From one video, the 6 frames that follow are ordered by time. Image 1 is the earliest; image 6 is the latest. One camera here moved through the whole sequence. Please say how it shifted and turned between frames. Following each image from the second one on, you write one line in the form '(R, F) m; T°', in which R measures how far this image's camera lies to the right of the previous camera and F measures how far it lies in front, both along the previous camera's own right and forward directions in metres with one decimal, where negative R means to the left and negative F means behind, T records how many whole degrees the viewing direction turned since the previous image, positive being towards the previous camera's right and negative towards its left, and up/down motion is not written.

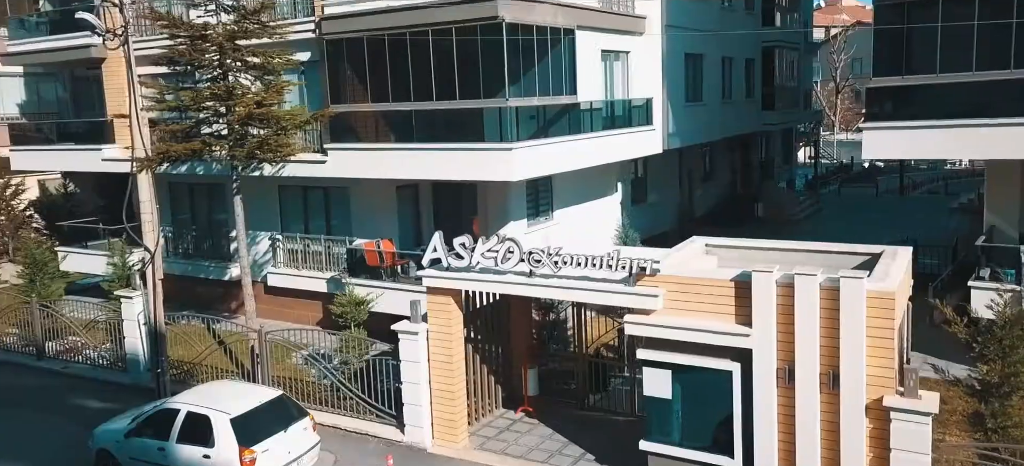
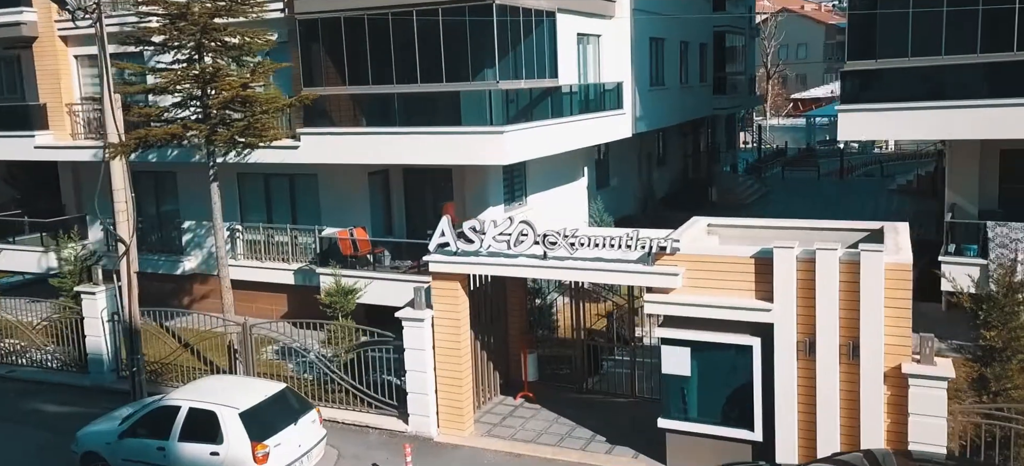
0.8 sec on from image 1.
(-1.7, +0.3) m; +6°
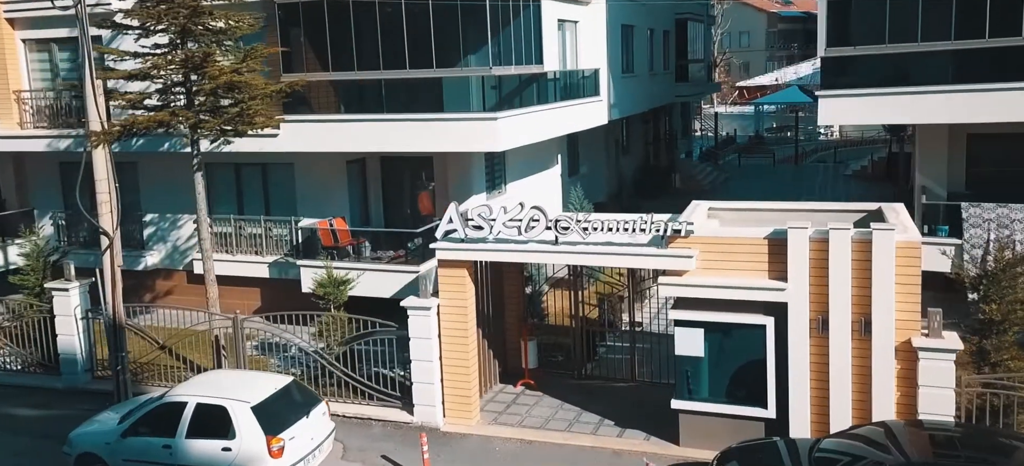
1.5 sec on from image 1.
(-1.4, +0.2) m; +5°
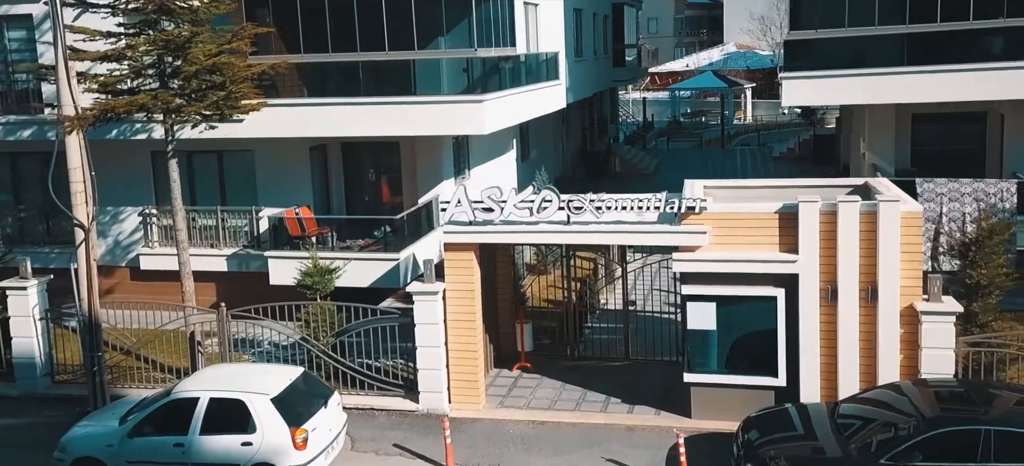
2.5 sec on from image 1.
(-2.1, +0.2) m; +8°
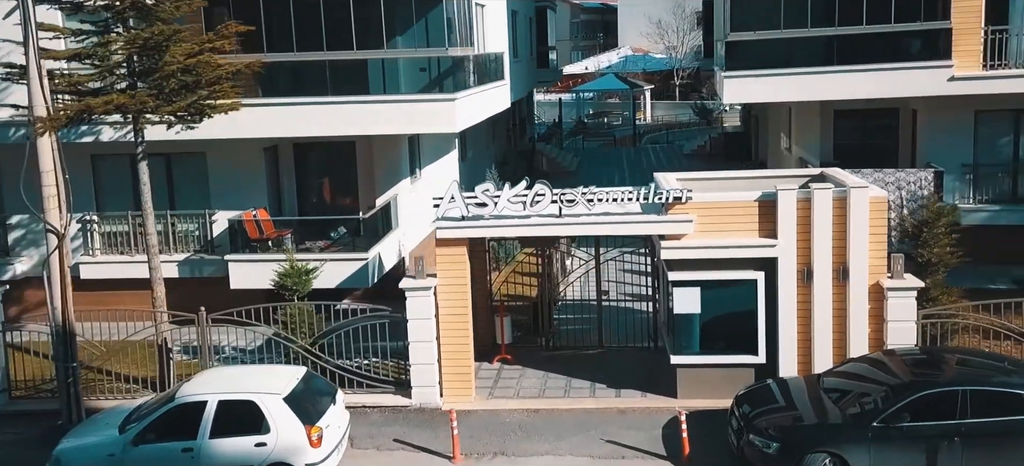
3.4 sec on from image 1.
(-2.0, -0.3) m; +8°
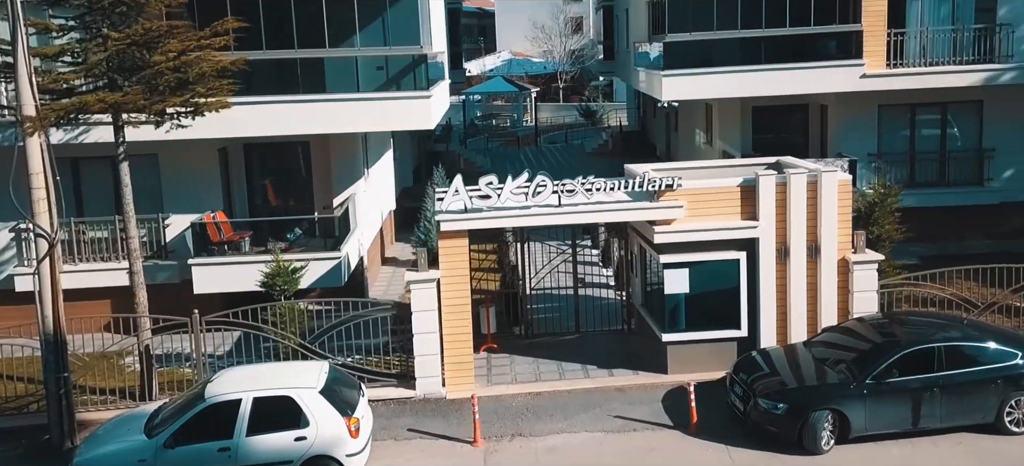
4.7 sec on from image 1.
(-2.8, -0.3) m; +10°
